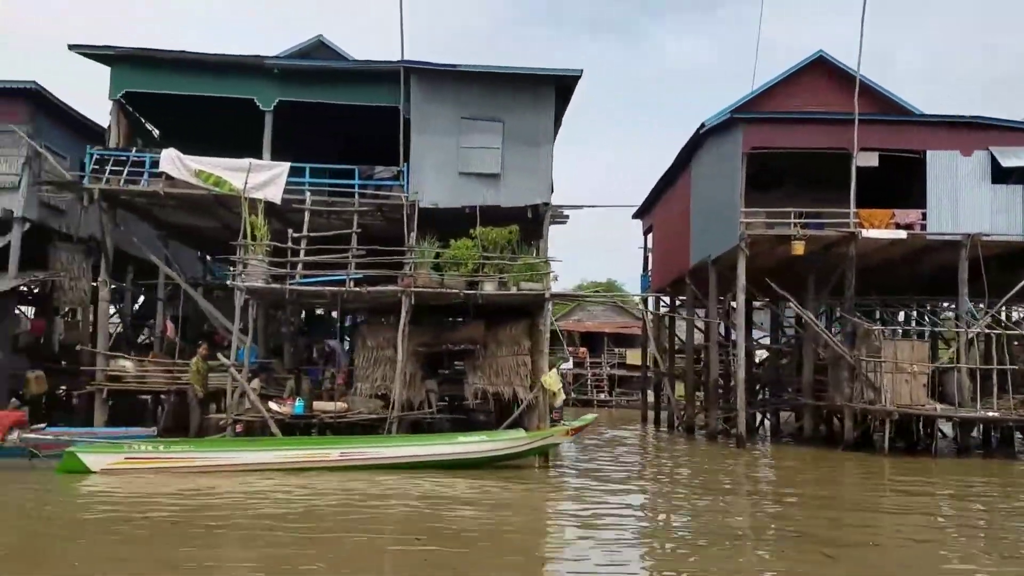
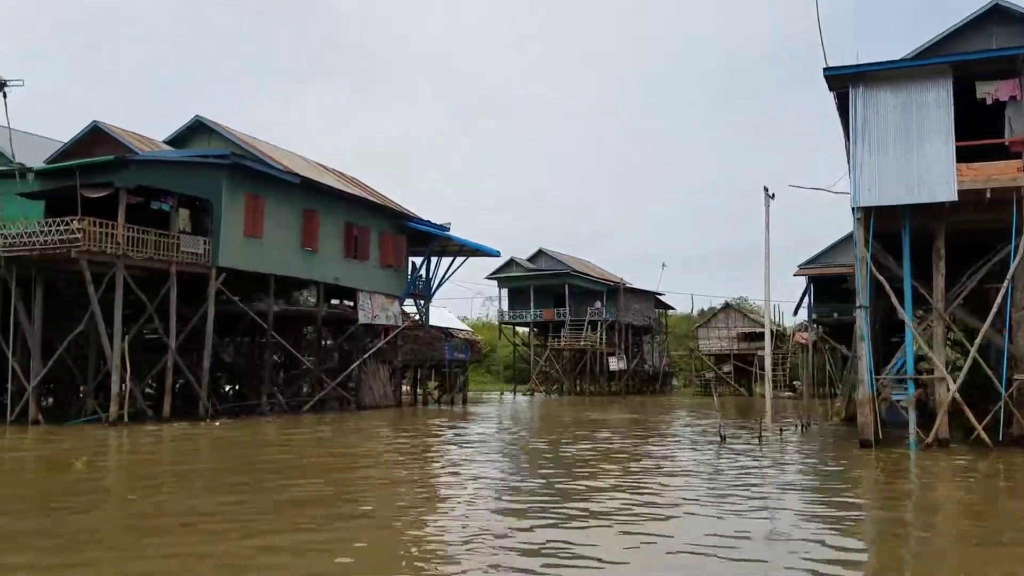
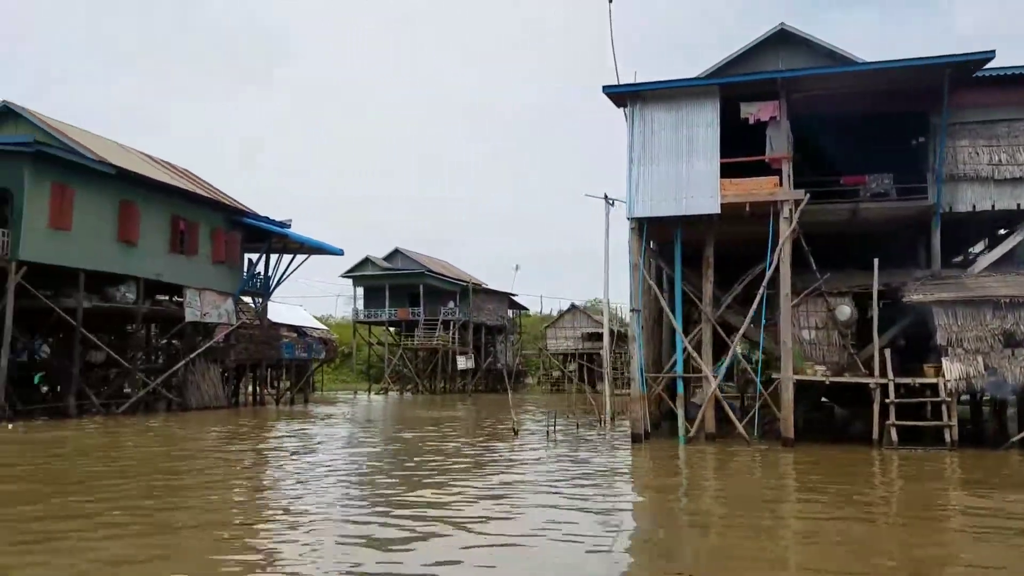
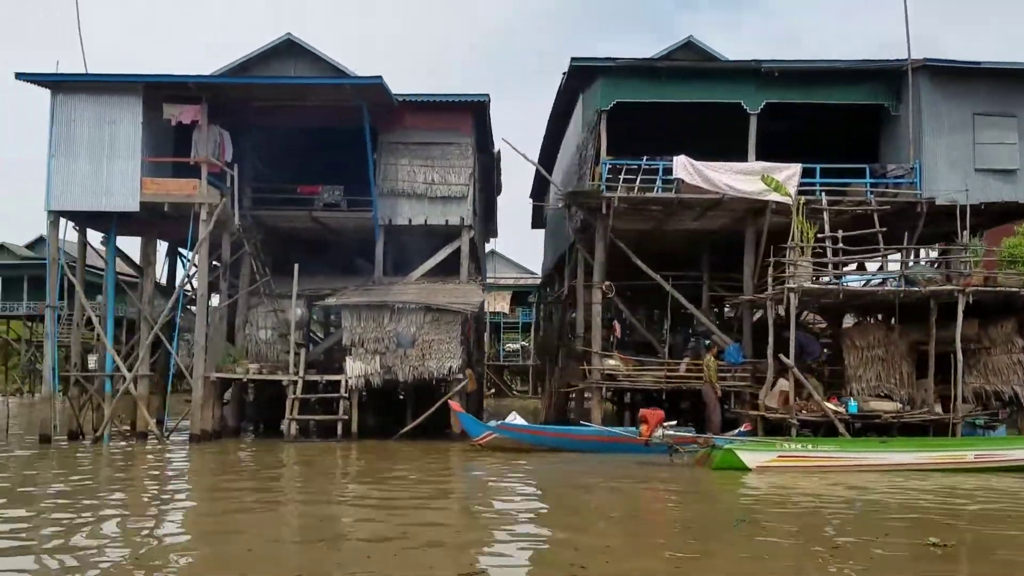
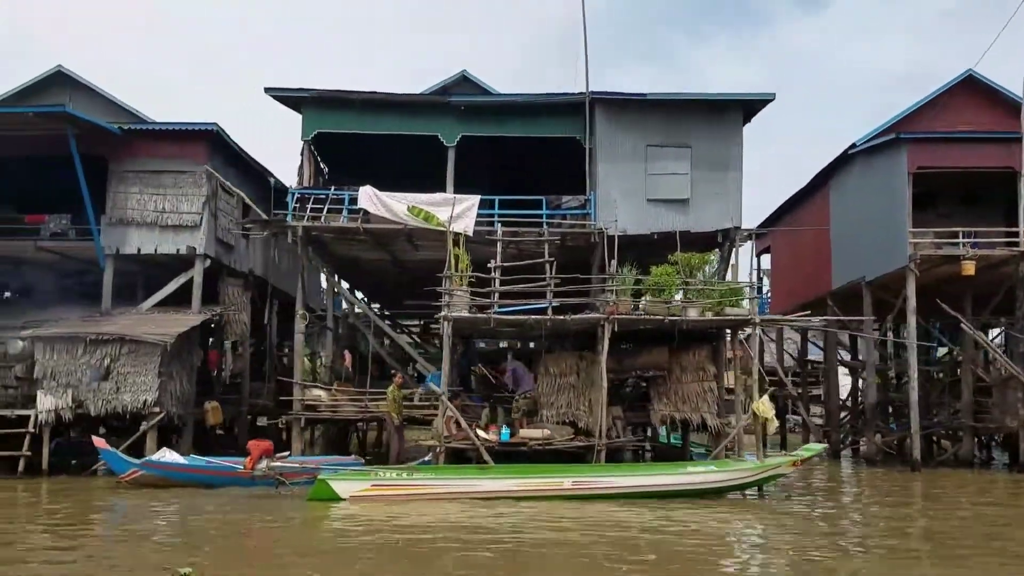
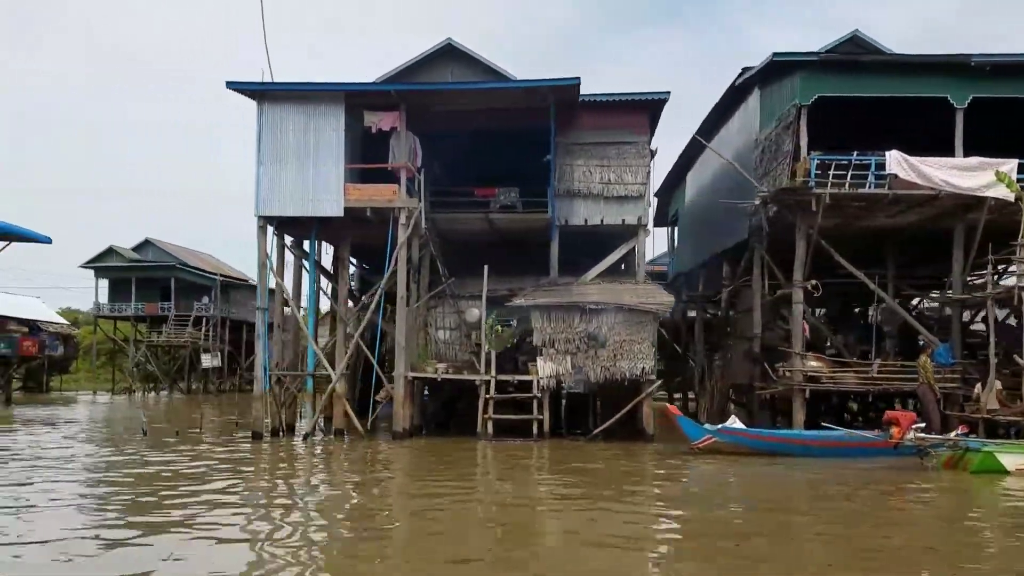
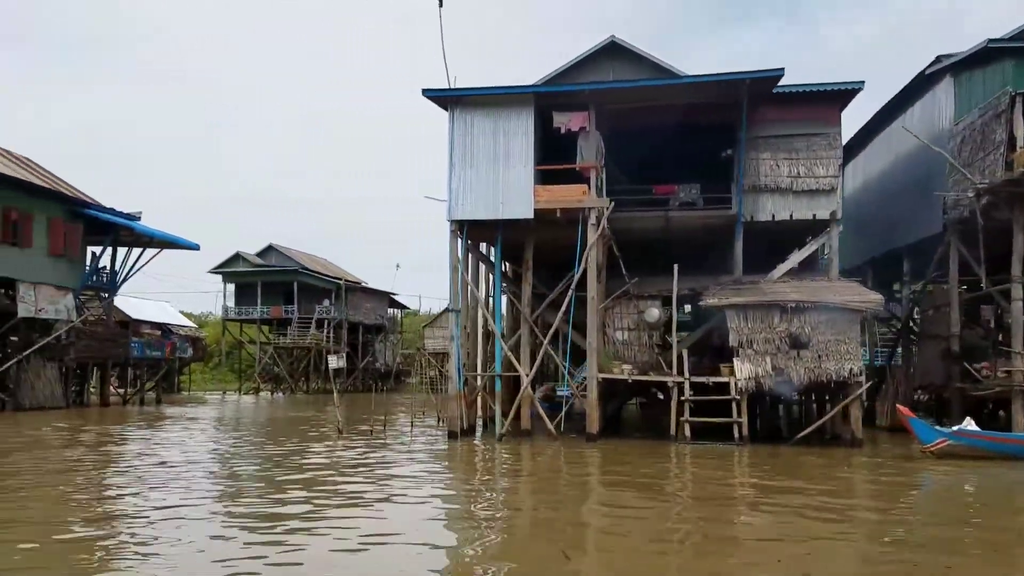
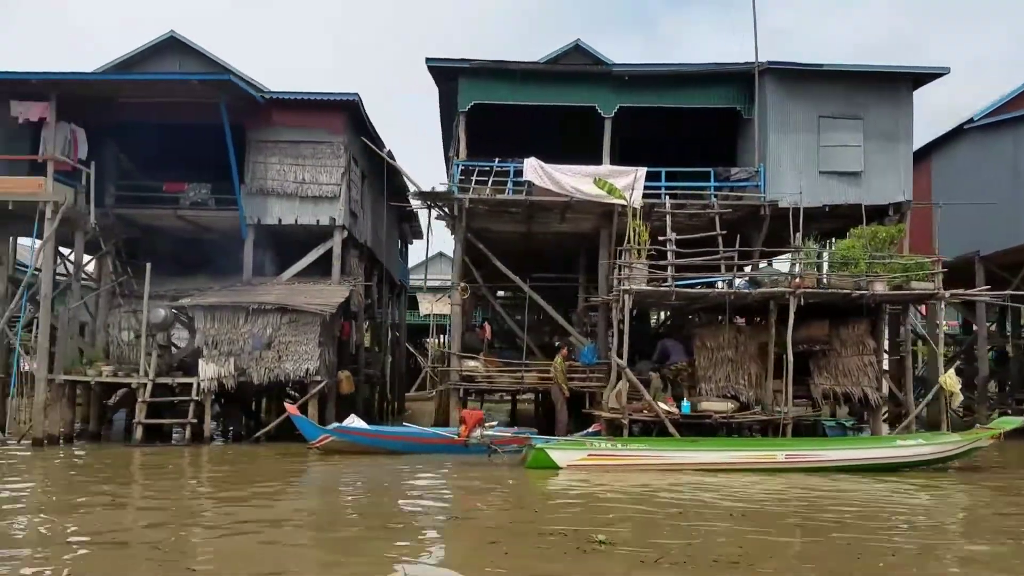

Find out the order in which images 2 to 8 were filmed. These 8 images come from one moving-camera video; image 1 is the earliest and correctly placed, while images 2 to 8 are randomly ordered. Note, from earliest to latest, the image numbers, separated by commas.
5, 8, 4, 6, 7, 3, 2
